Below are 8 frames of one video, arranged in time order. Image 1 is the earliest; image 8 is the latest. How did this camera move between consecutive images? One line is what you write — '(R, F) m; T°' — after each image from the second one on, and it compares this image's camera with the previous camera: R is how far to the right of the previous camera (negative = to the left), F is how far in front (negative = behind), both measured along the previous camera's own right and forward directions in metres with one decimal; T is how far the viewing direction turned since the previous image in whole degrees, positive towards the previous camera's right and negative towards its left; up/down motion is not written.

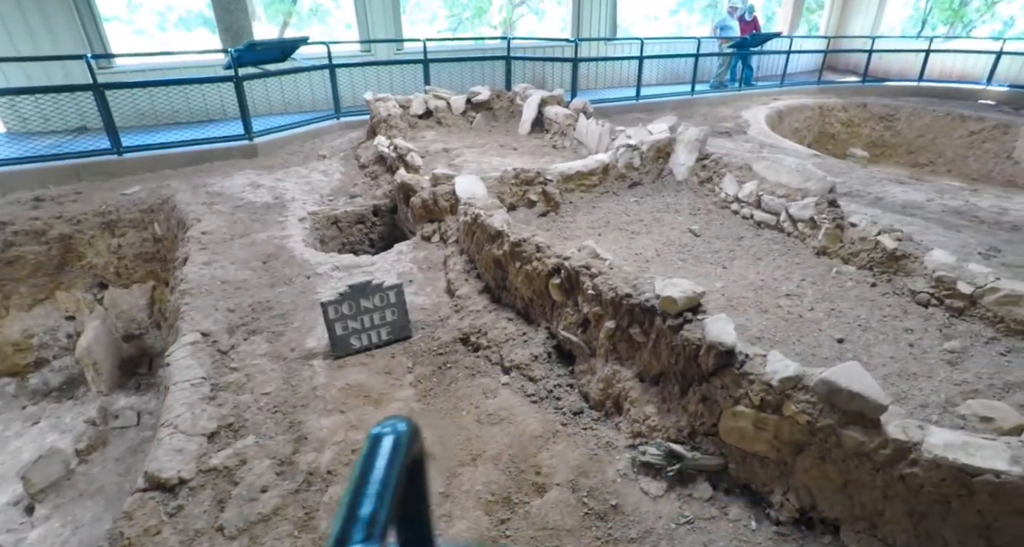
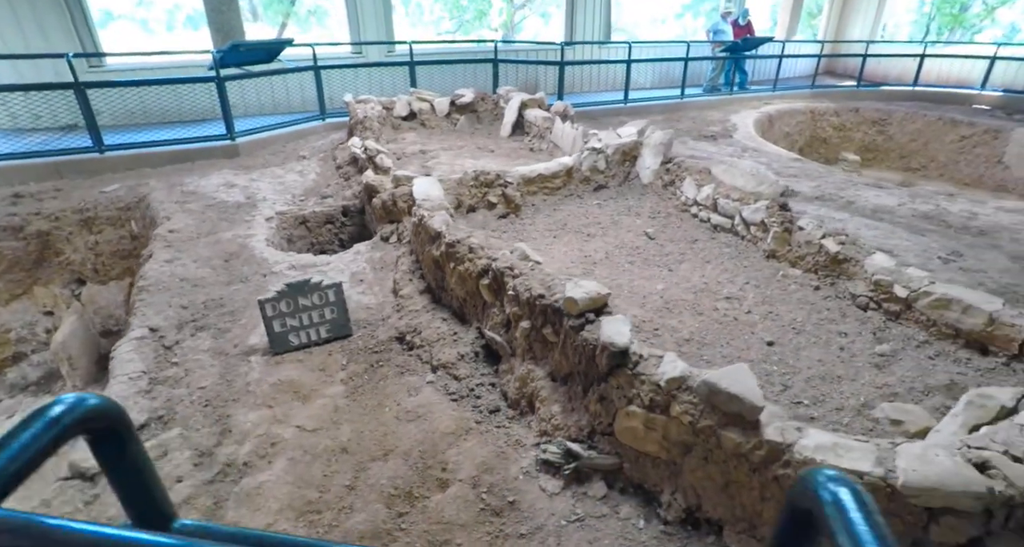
(+0.4, 0.0) m; -2°
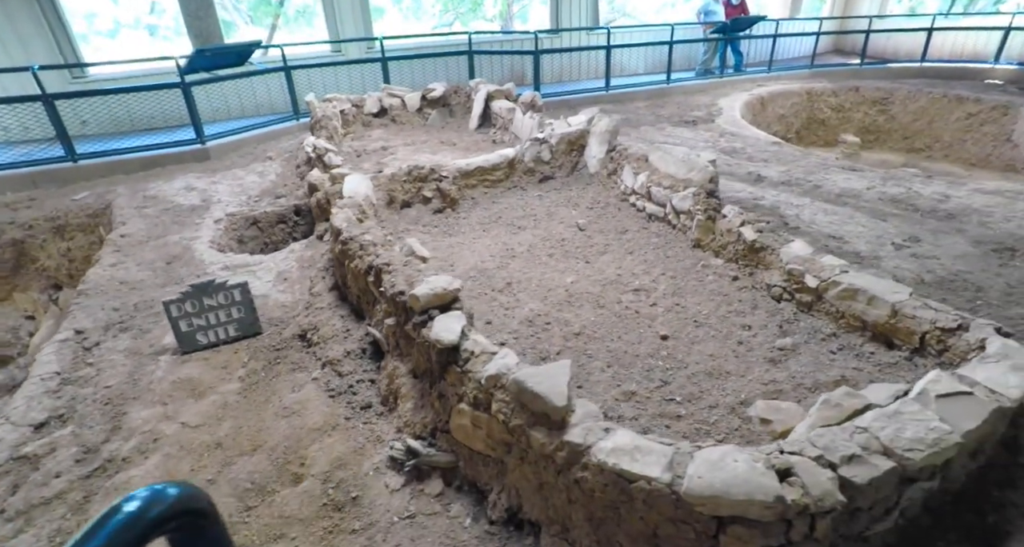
(+0.7, 0.0) m; -4°
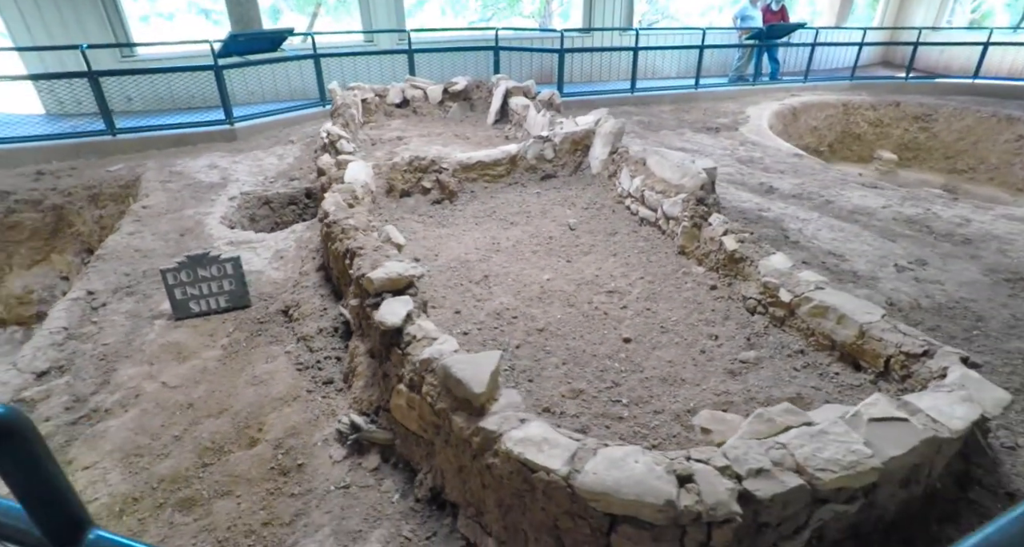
(+0.3, 0.0) m; -4°
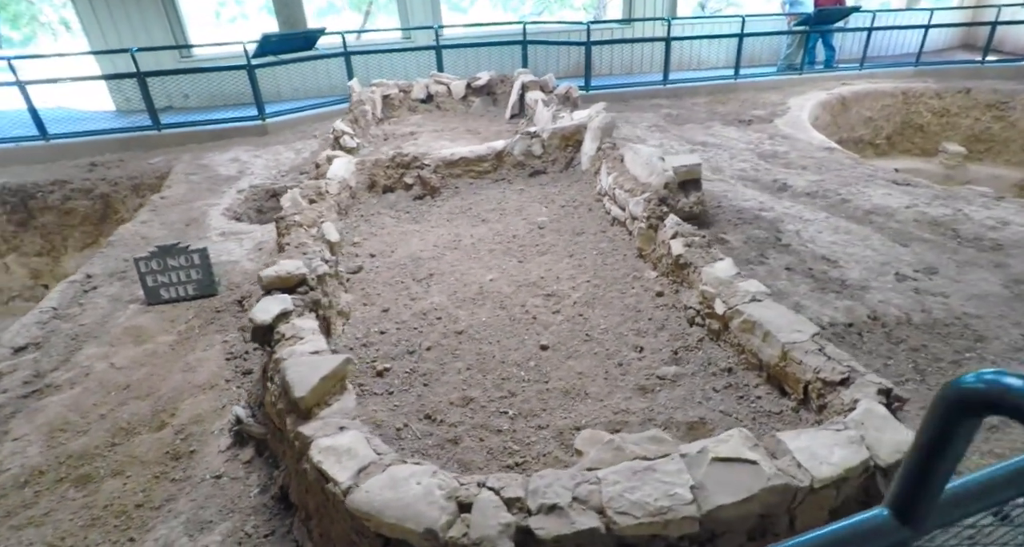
(+0.8, +0.1) m; -9°
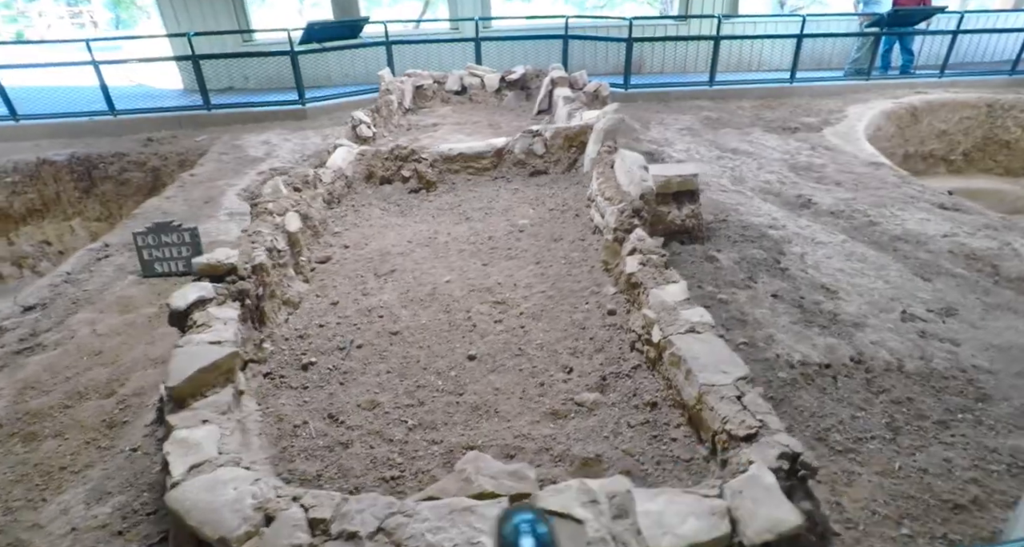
(+0.6, +0.1) m; -8°
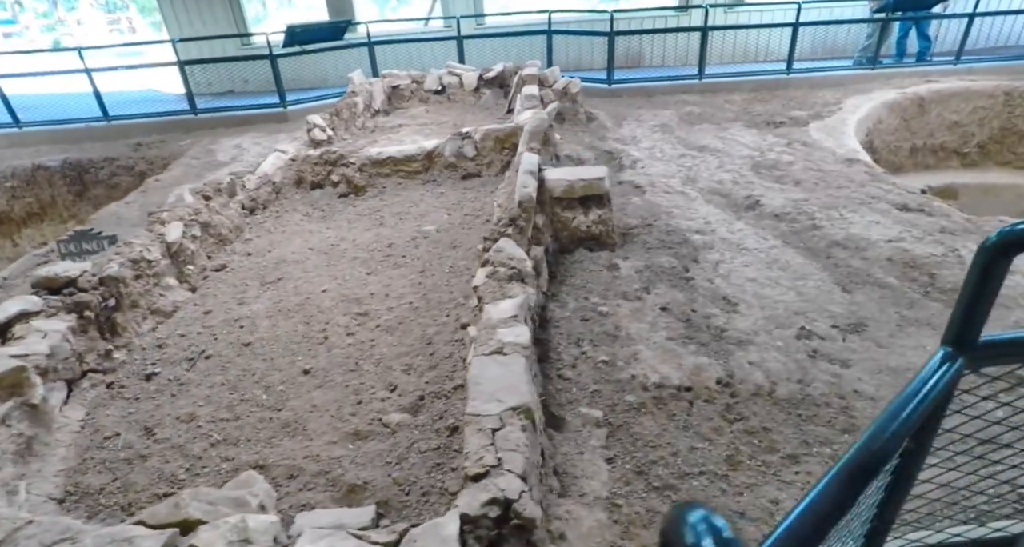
(+1.0, +0.2) m; -7°
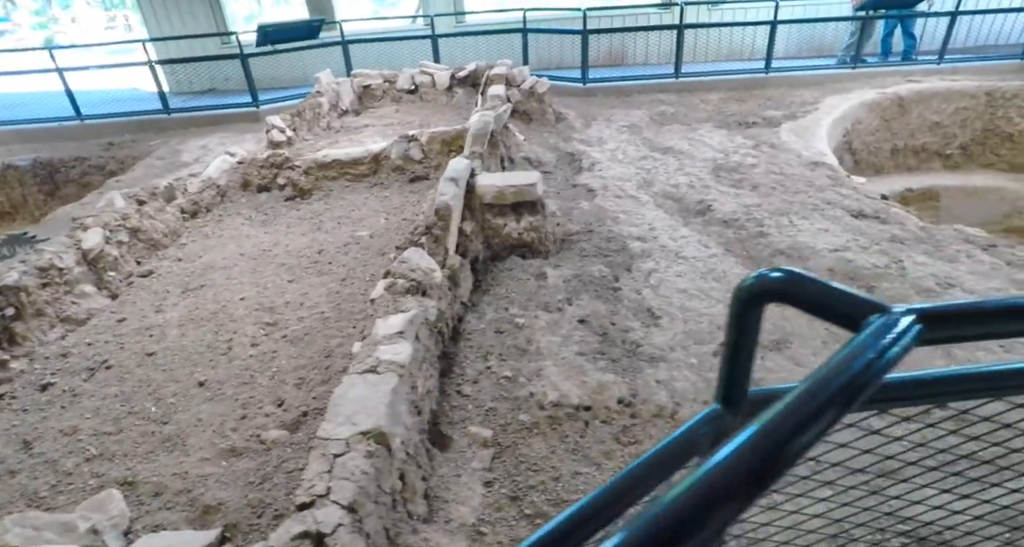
(+0.5, +0.1) m; -2°
